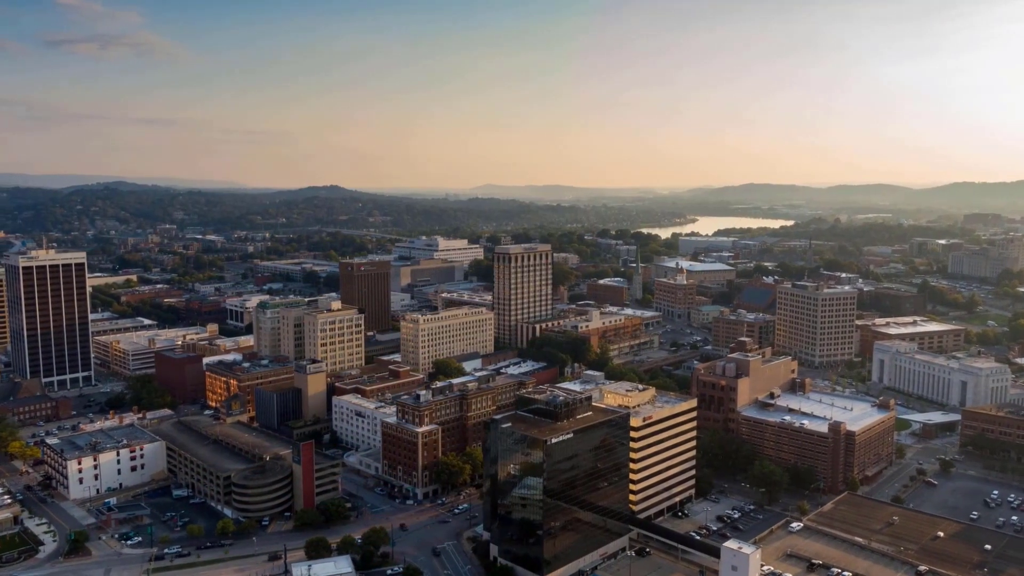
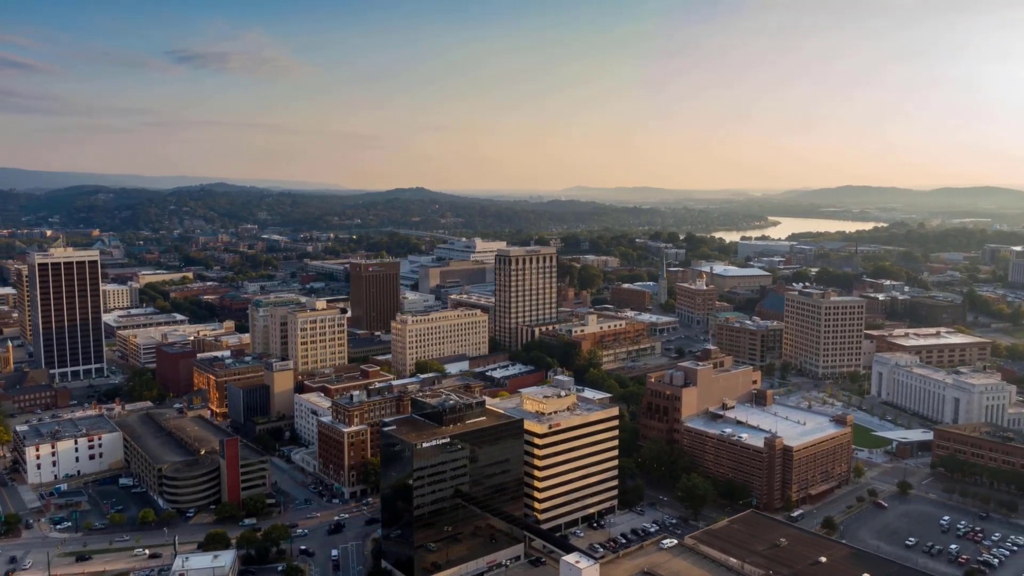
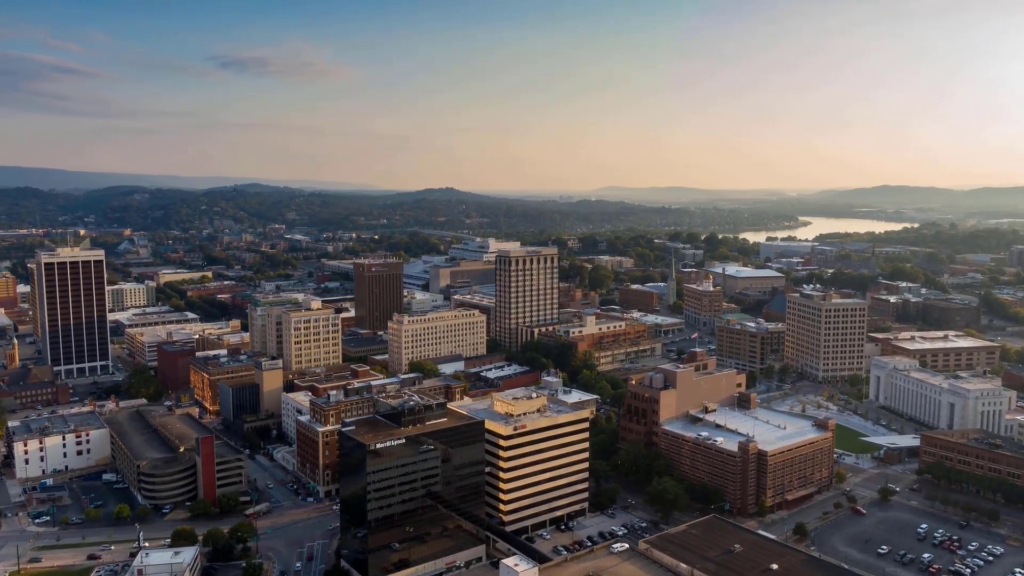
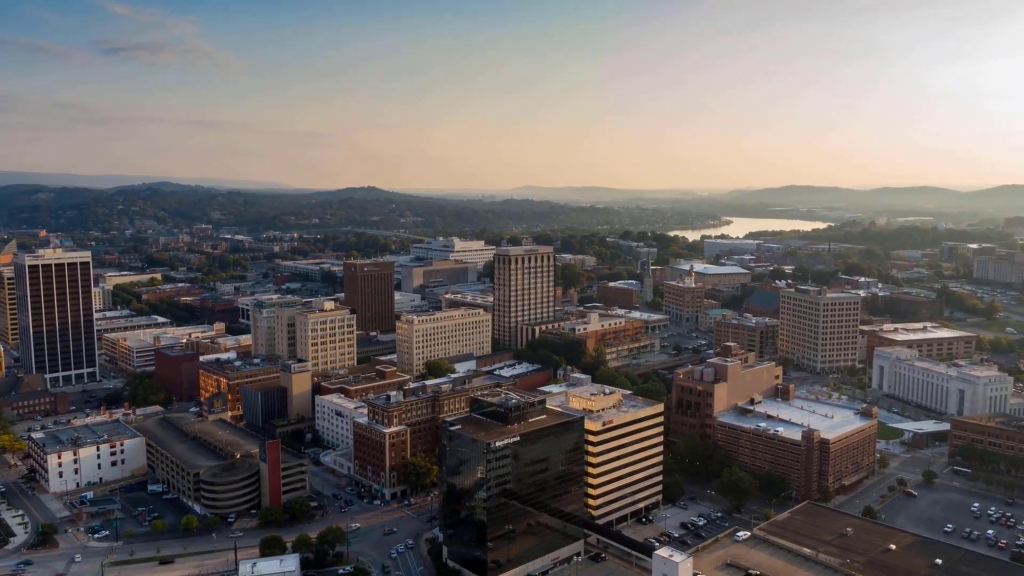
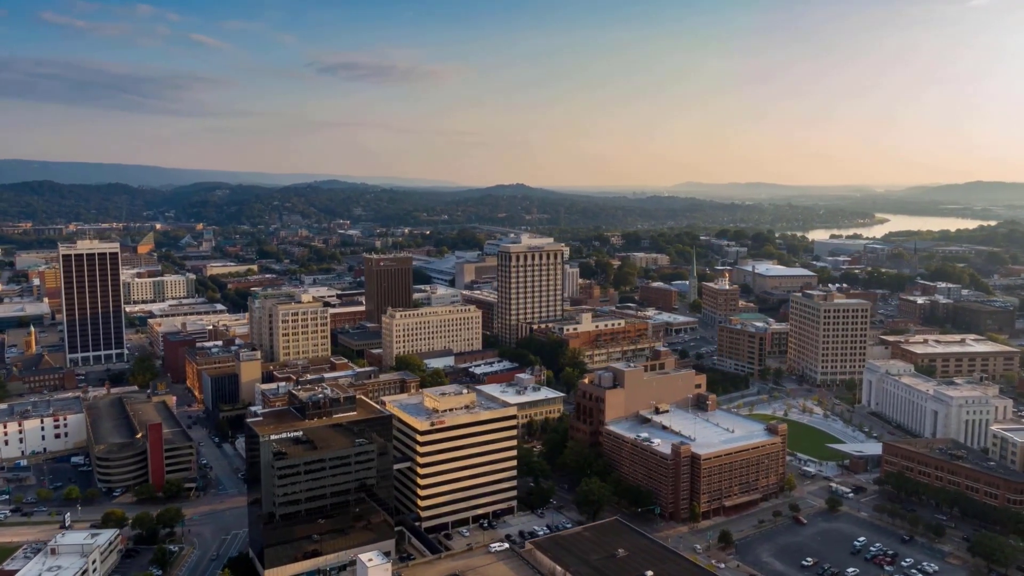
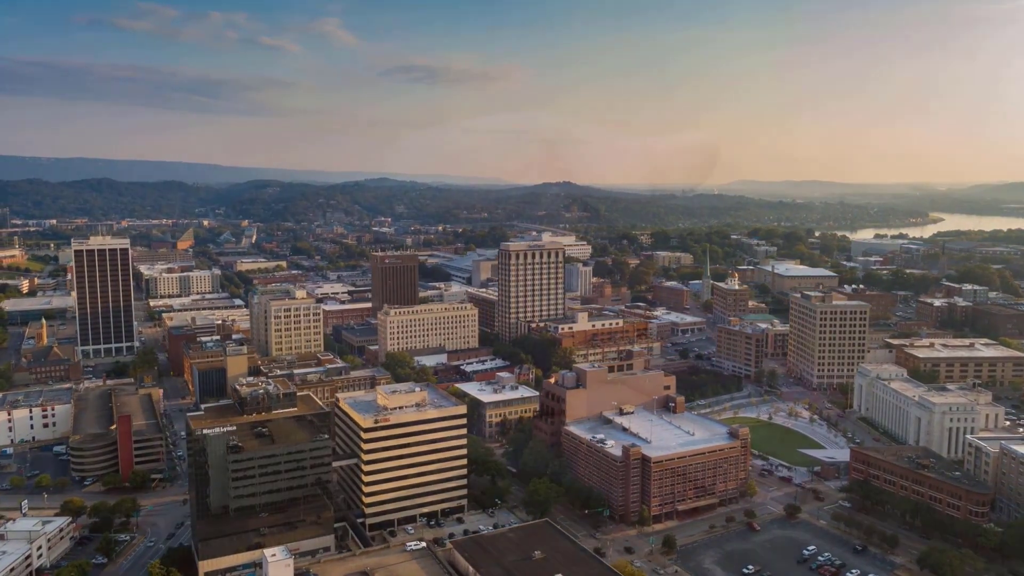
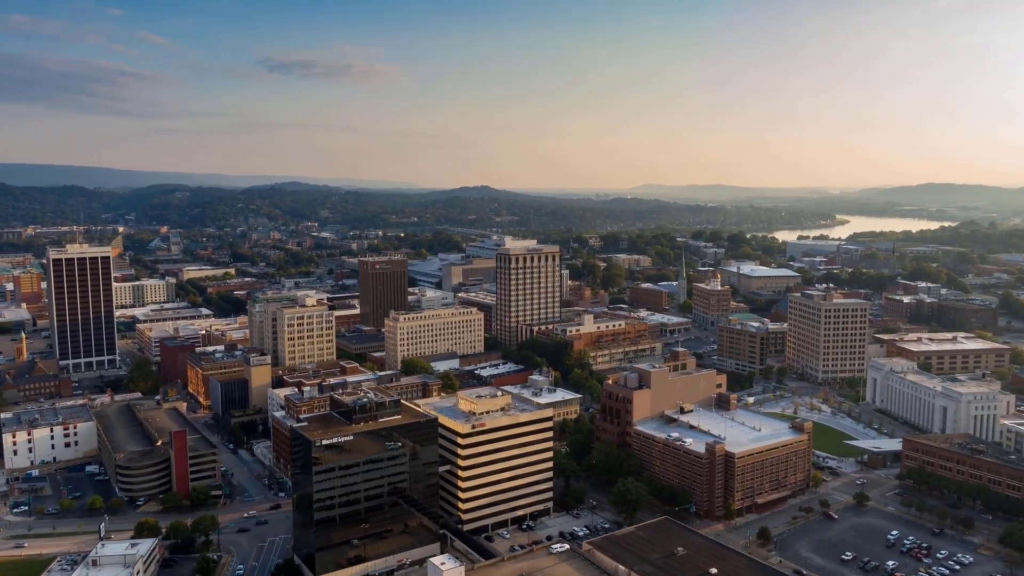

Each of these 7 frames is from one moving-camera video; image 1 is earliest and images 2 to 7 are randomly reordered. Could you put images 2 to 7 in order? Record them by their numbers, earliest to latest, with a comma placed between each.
4, 2, 3, 7, 5, 6
